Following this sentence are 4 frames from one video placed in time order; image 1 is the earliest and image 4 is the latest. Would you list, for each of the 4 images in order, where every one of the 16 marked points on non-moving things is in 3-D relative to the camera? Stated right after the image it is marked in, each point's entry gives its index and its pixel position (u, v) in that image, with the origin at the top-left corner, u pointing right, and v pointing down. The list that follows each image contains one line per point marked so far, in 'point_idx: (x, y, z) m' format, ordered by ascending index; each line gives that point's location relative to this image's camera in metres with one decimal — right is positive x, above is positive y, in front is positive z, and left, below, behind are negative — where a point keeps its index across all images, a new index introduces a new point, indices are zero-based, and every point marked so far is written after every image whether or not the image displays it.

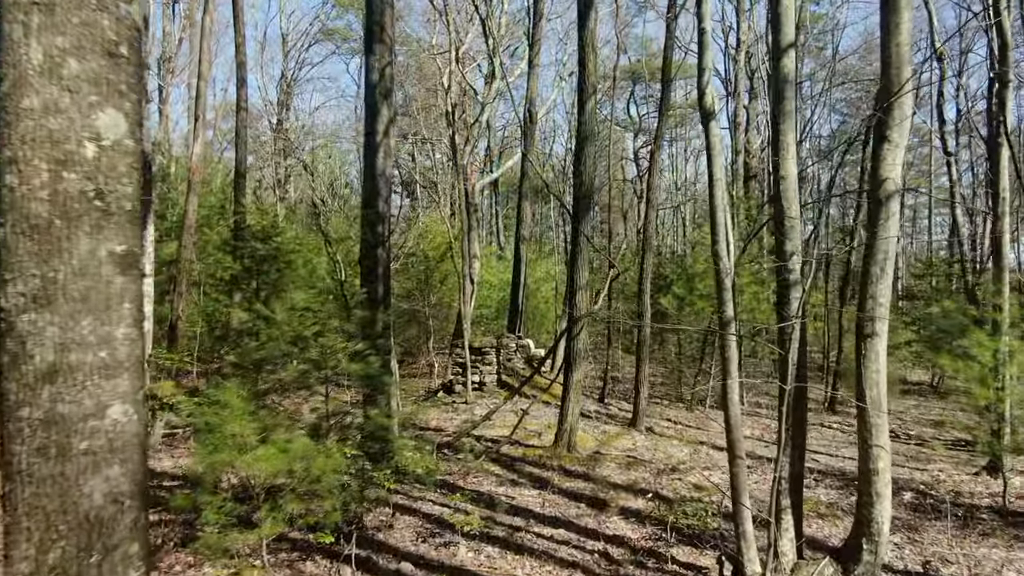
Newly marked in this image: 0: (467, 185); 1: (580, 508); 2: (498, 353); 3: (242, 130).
0: (-0.9, +2.1, +12.9) m
1: (+0.6, -2.0, +5.8) m
2: (-0.2, -1.1, +10.6) m
3: (-4.4, +2.6, +10.3) m
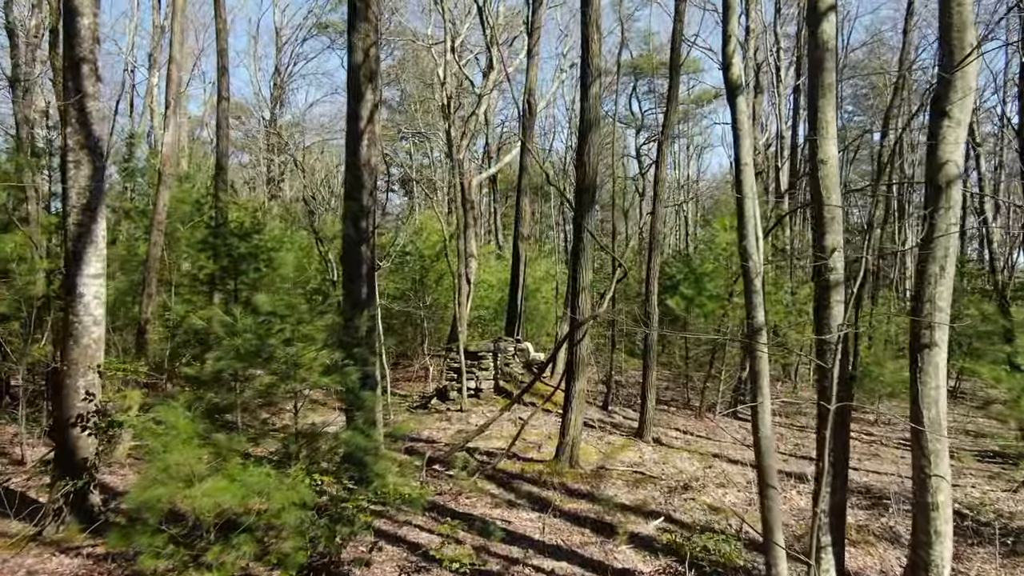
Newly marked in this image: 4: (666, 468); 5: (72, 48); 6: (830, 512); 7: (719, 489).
0: (-1.0, +2.1, +12.3) m
1: (+0.6, -2.0, +5.2) m
2: (-0.3, -1.1, +10.0) m
3: (-4.5, +2.6, +9.7) m
4: (+1.7, -2.0, +6.9) m
5: (-3.3, +1.8, +4.7) m
6: (+1.8, -1.3, +3.6) m
7: (+2.1, -2.1, +6.4) m
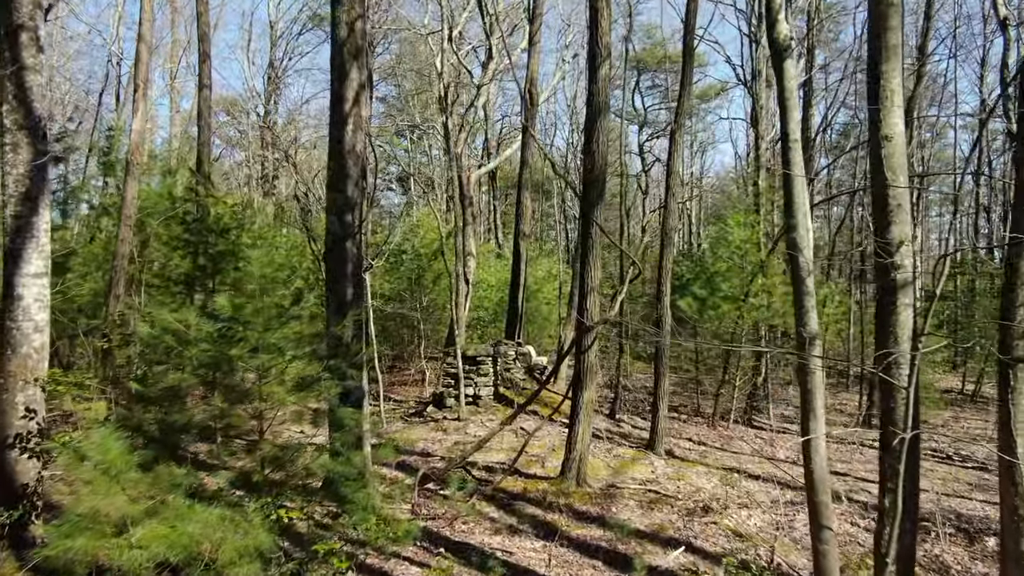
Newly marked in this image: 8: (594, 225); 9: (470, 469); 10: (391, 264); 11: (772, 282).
0: (-1.0, +2.1, +11.7) m
1: (+0.6, -2.1, +4.6) m
2: (-0.2, -1.1, +9.4) m
3: (-4.5, +2.6, +9.0) m
4: (+1.7, -2.0, +6.3) m
5: (-3.3, +1.8, +4.1) m
6: (+1.9, -1.3, +3.0) m
7: (+2.1, -2.1, +5.8) m
8: (+0.8, +0.6, +6.0) m
9: (-0.4, -1.9, +6.4) m
10: (-2.3, +0.4, +11.7) m
11: (+3.9, +0.1, +9.3) m
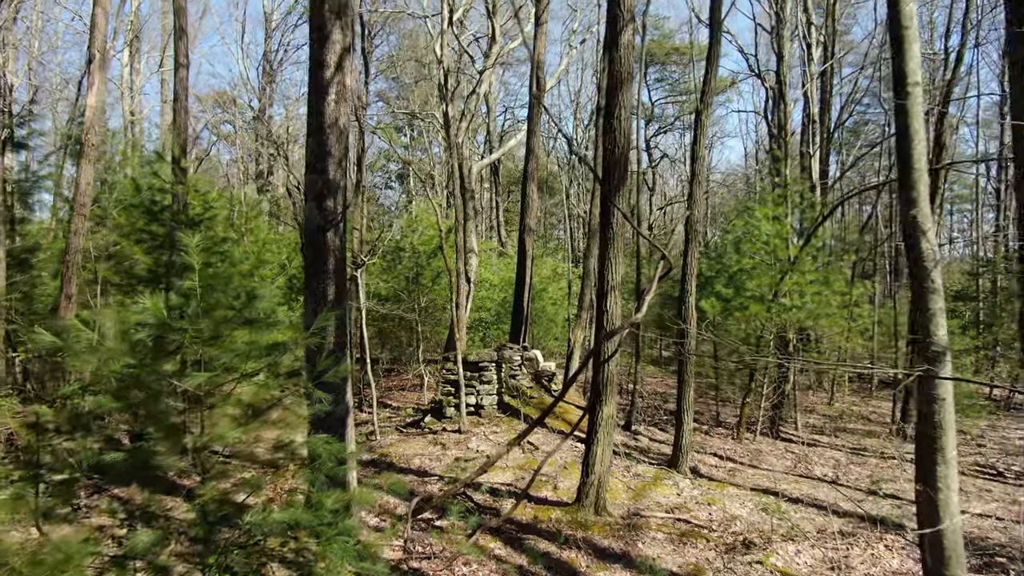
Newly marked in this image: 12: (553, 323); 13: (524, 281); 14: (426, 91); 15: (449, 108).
0: (-0.9, +2.1, +10.9) m
1: (+0.7, -2.0, +3.8) m
2: (-0.2, -1.1, +8.6) m
3: (-4.4, +2.6, +8.3) m
4: (+1.8, -2.0, +5.5) m
5: (-3.2, +1.8, +3.3) m
6: (+1.9, -1.3, +2.2) m
7: (+2.2, -2.0, +5.0) m
8: (+0.9, +0.6, +5.2) m
9: (-0.4, -1.8, +5.6) m
10: (-2.2, +0.5, +10.9) m
11: (+3.9, +0.1, +8.5) m
12: (+0.8, -0.7, +12.4) m
13: (+0.2, +0.1, +9.8) m
14: (-1.7, +3.9, +12.5) m
15: (-1.0, +2.9, +9.8) m
